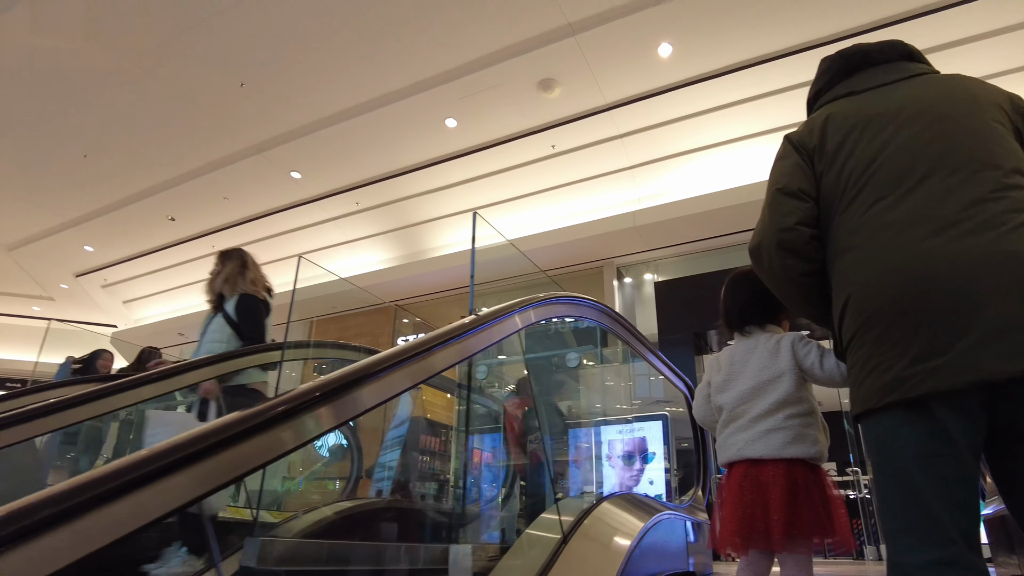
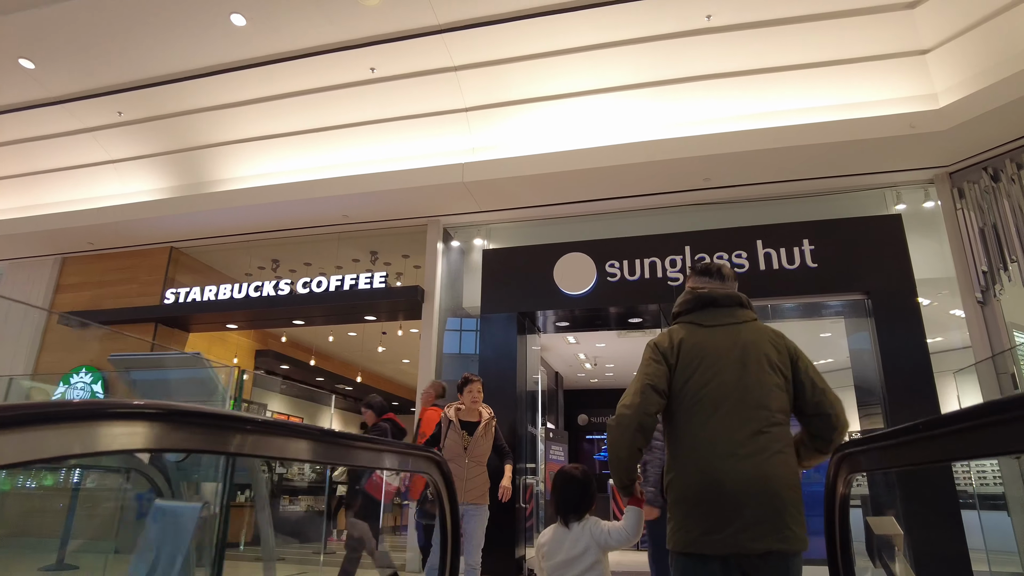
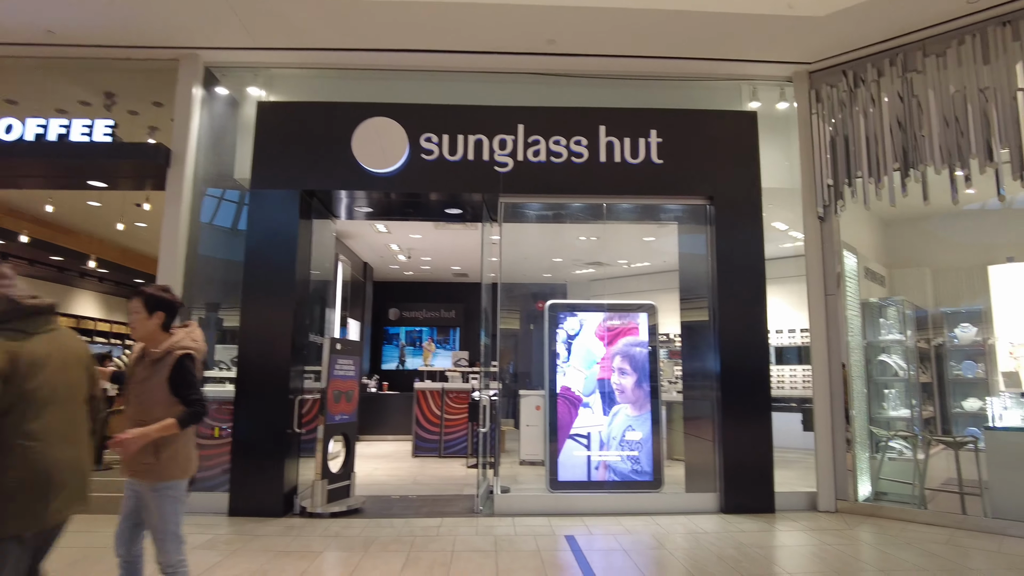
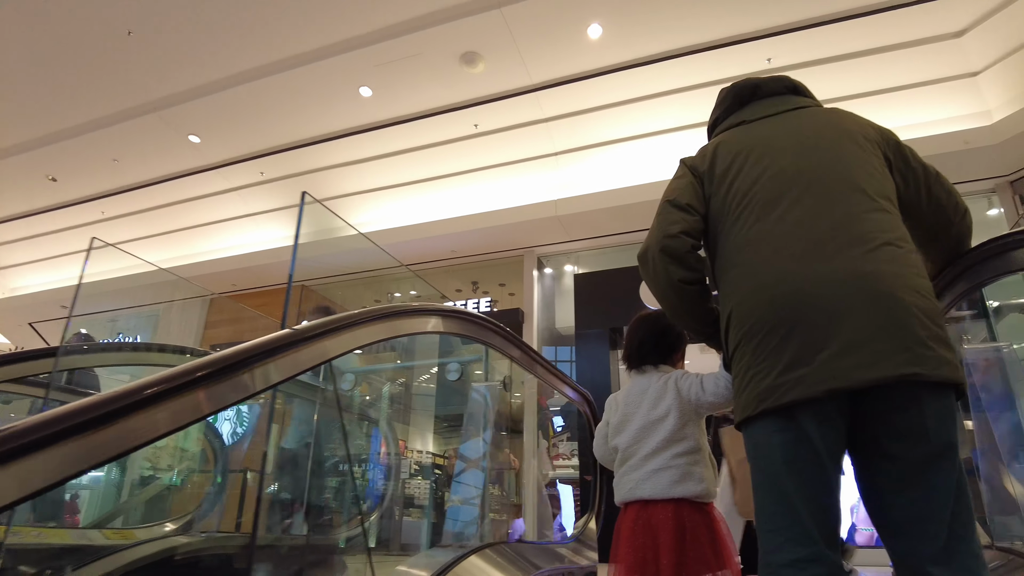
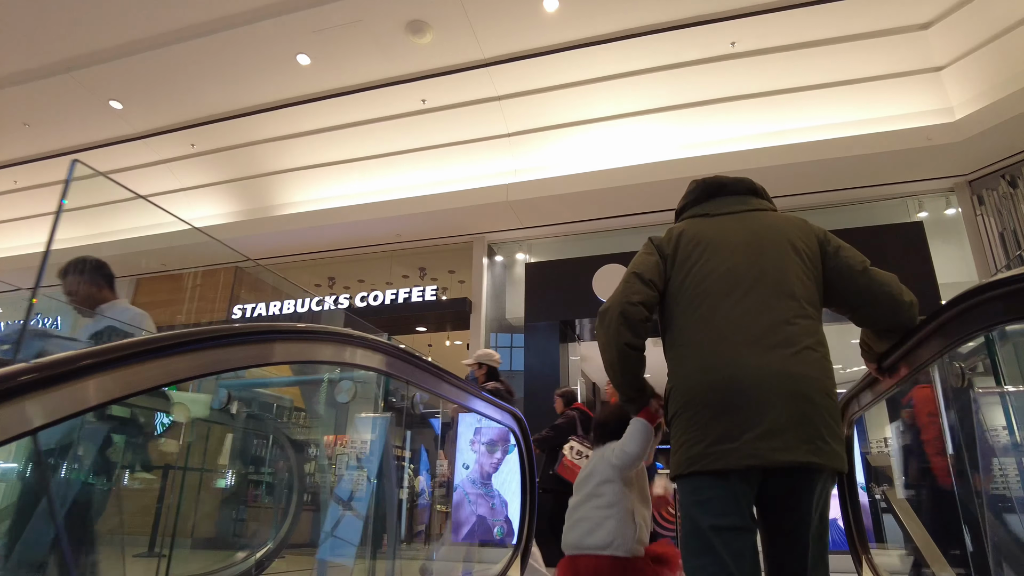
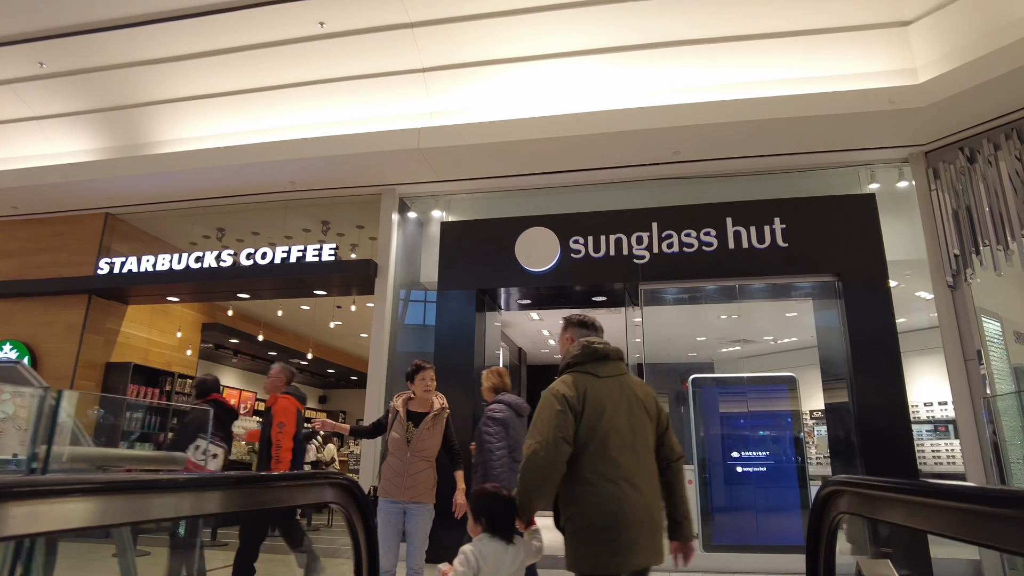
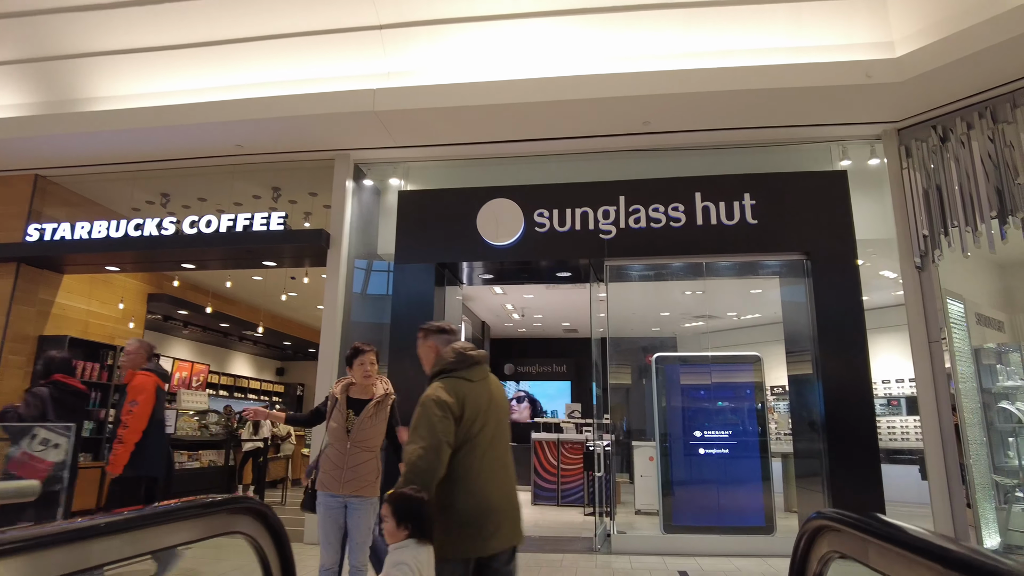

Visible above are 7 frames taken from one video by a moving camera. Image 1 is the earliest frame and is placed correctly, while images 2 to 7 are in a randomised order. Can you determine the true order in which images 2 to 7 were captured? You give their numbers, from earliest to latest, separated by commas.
4, 5, 2, 6, 7, 3
